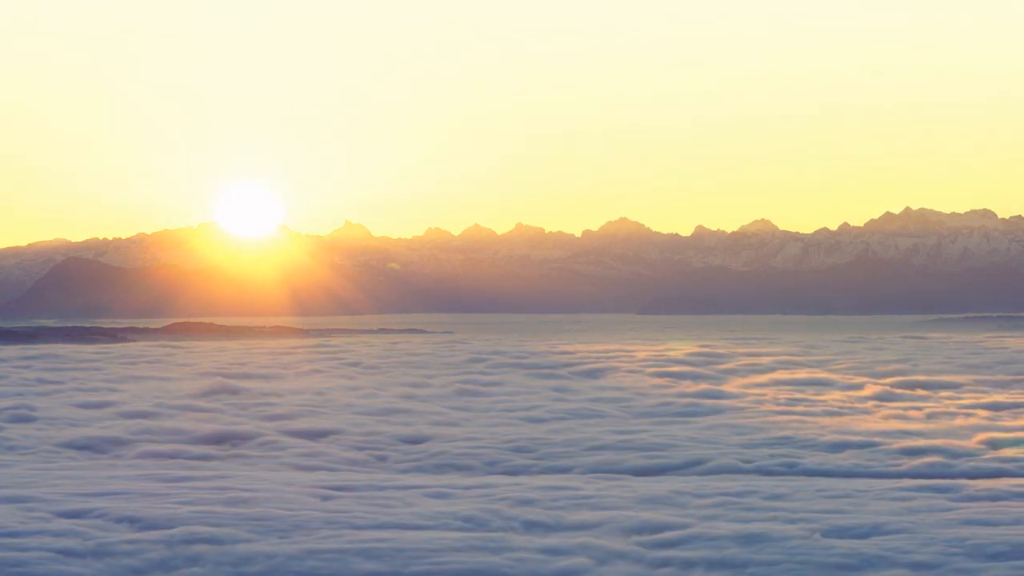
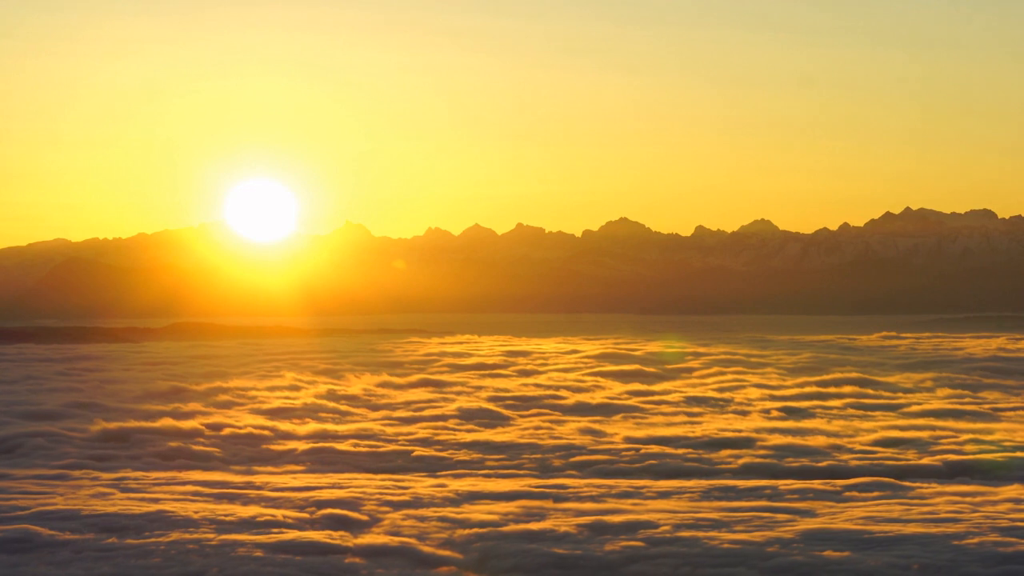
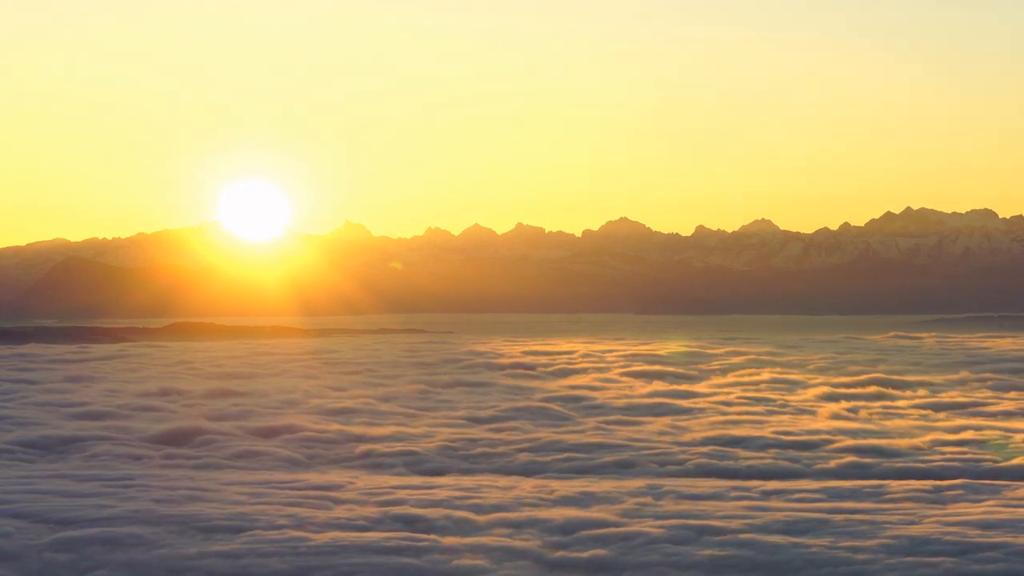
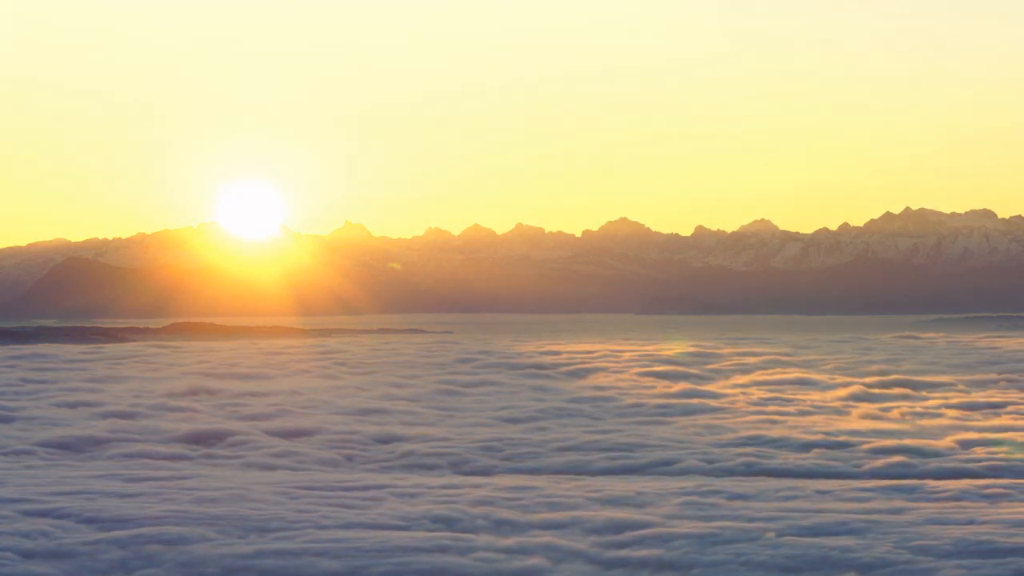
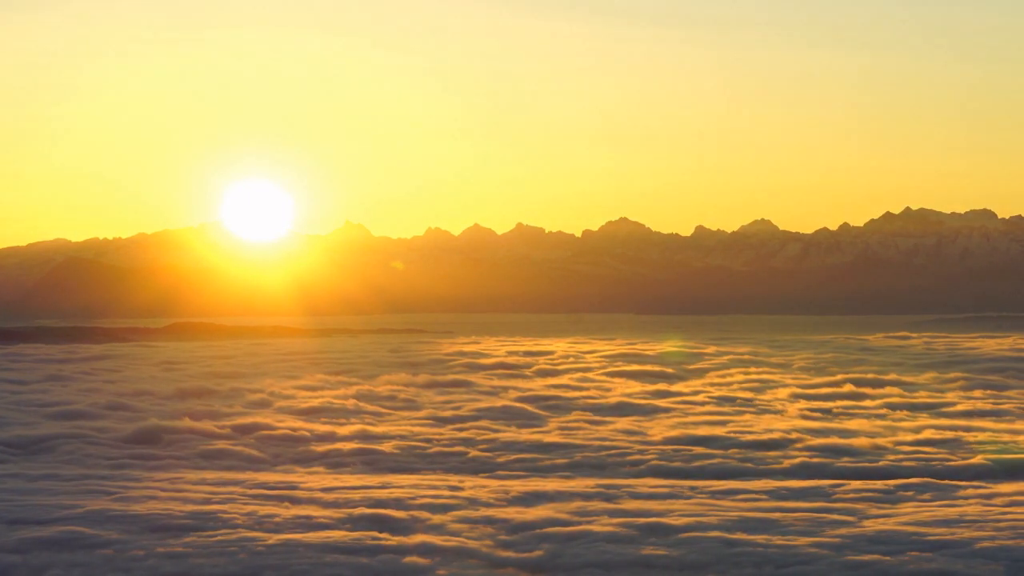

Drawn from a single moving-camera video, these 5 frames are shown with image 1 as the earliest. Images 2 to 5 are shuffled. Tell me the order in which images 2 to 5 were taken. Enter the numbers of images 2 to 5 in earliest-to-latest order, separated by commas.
4, 3, 5, 2
